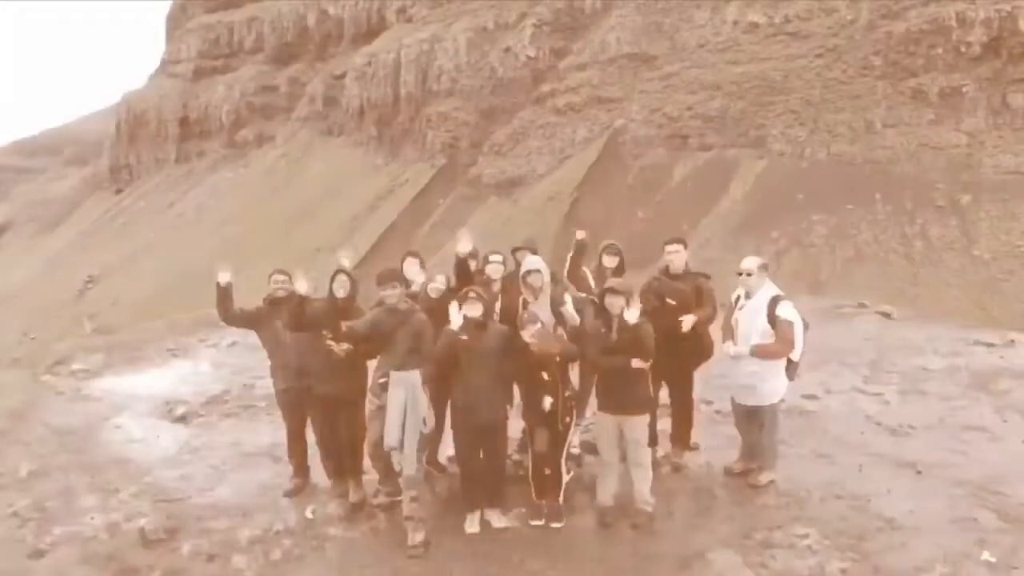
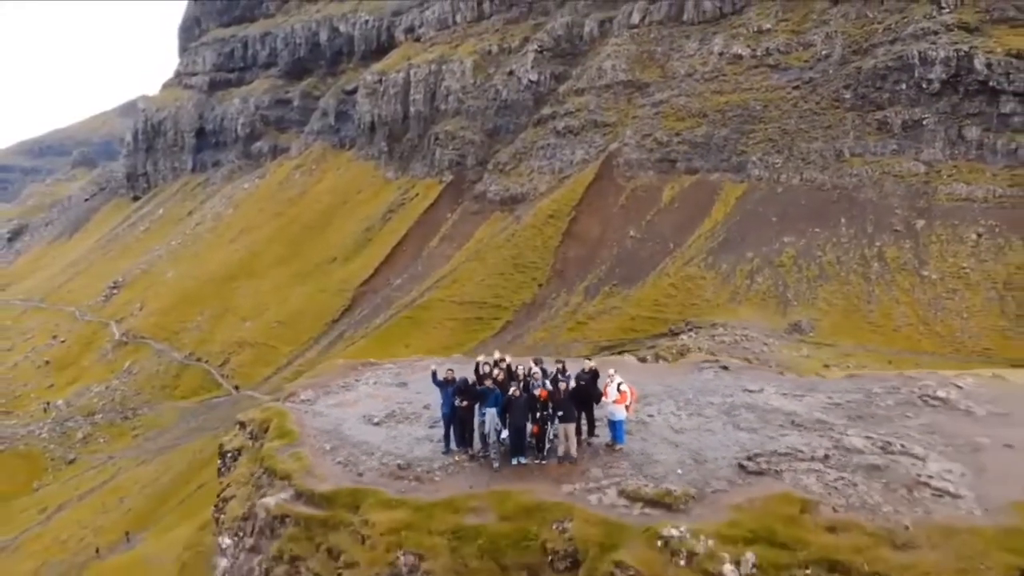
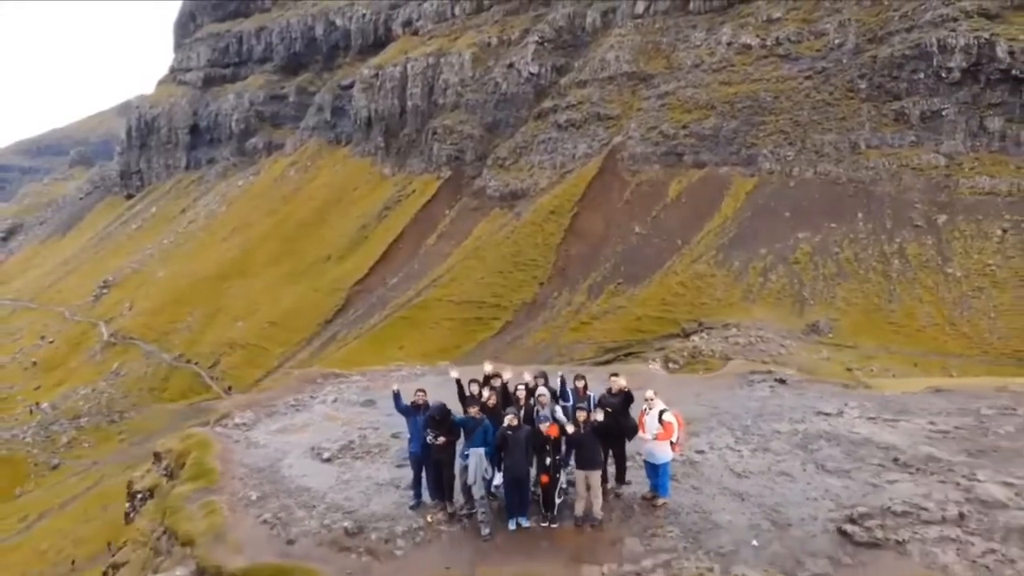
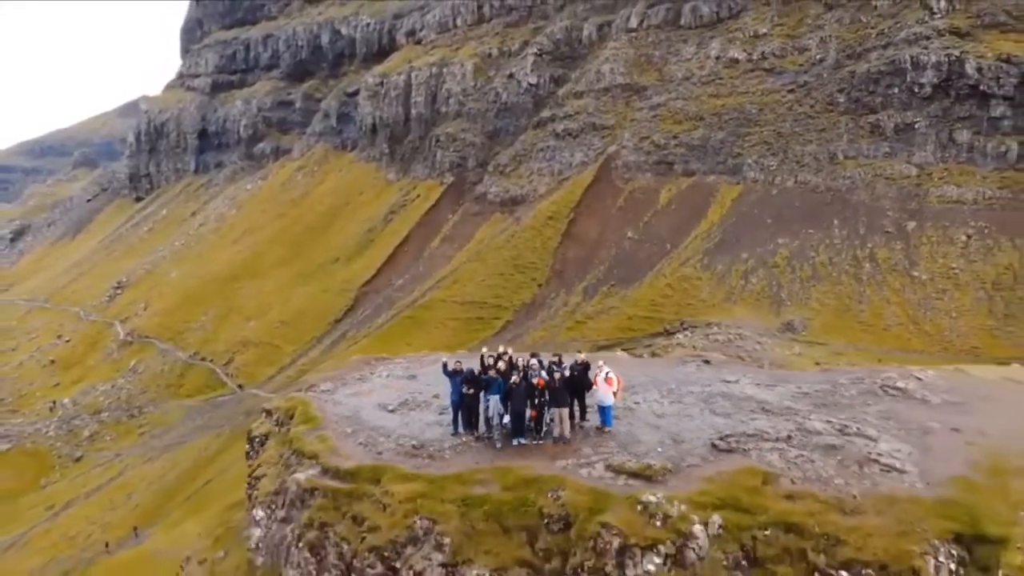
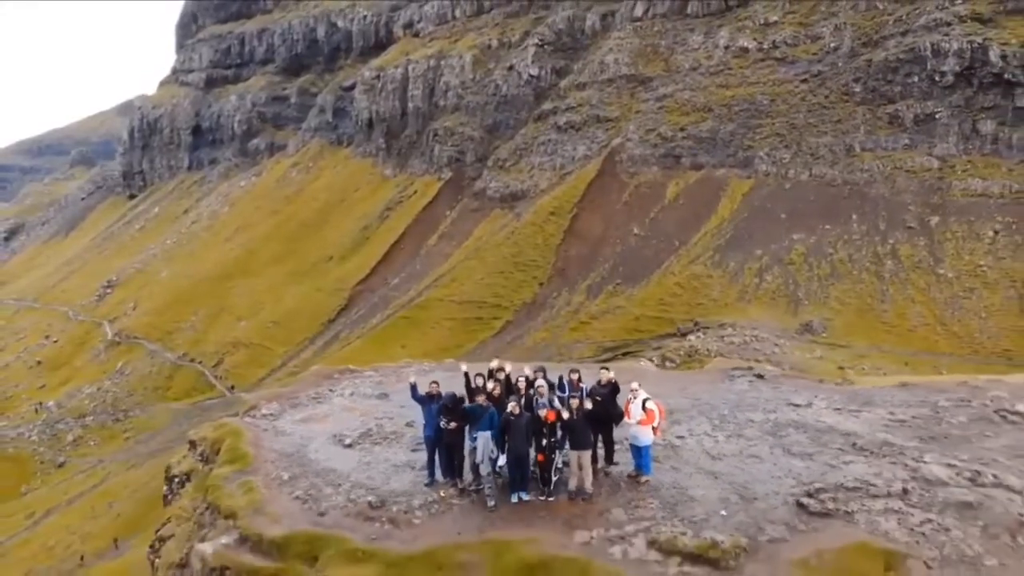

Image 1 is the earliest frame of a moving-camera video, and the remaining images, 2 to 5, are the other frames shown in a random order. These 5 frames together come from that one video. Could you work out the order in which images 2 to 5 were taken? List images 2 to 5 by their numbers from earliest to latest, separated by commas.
3, 5, 2, 4
